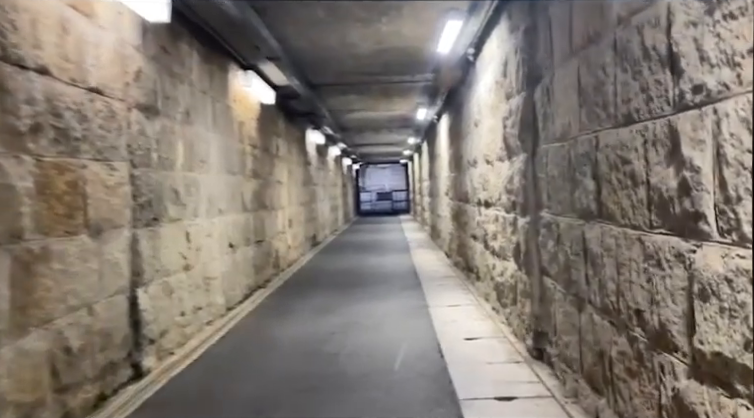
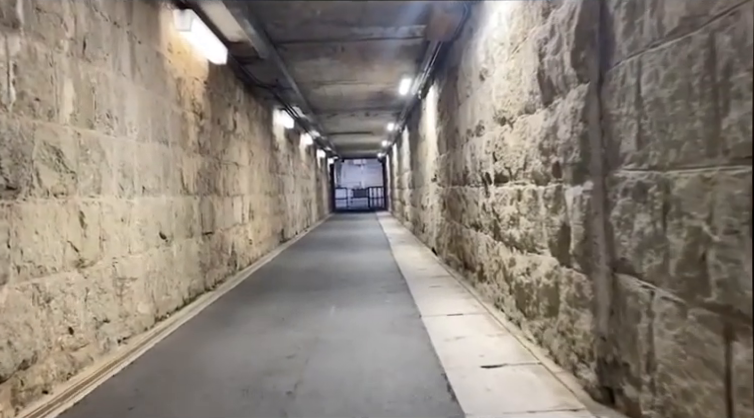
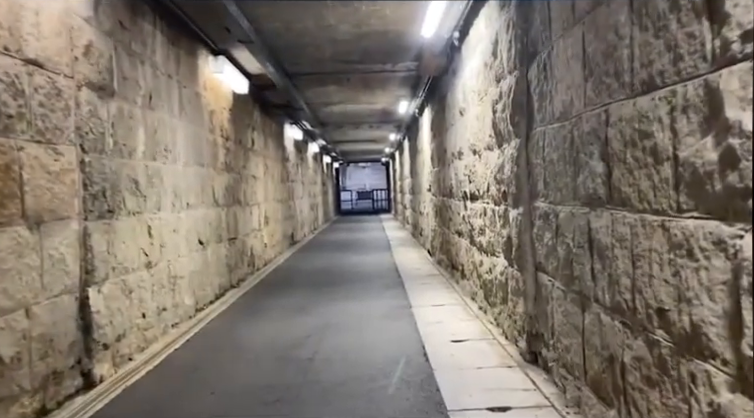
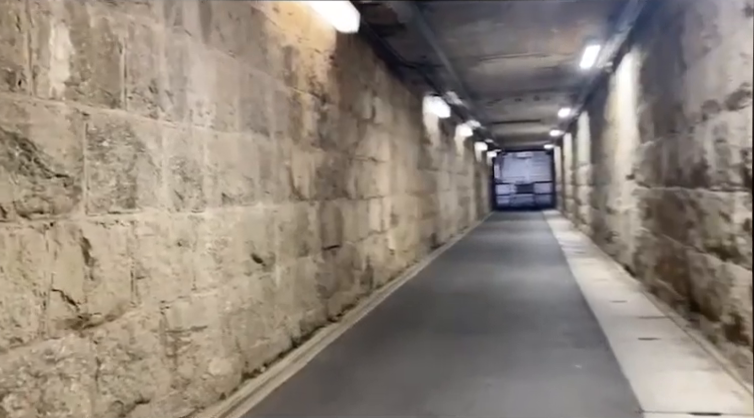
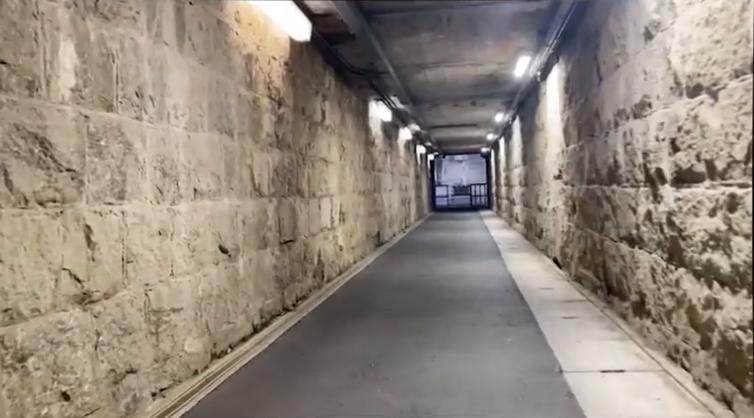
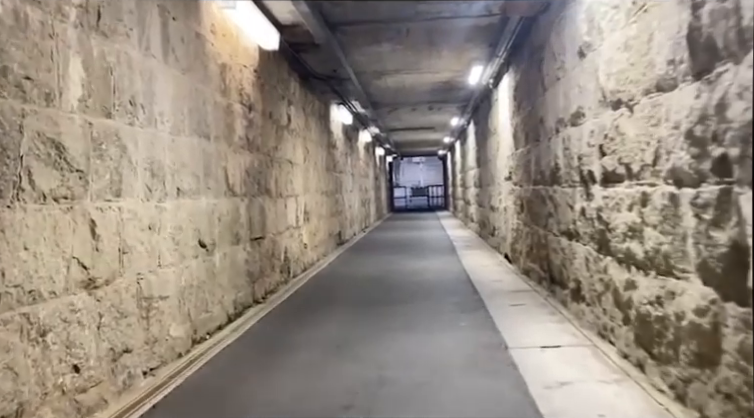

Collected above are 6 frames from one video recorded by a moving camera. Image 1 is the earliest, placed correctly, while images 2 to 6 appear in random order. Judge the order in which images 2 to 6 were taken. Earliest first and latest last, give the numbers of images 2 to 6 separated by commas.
3, 2, 6, 5, 4
